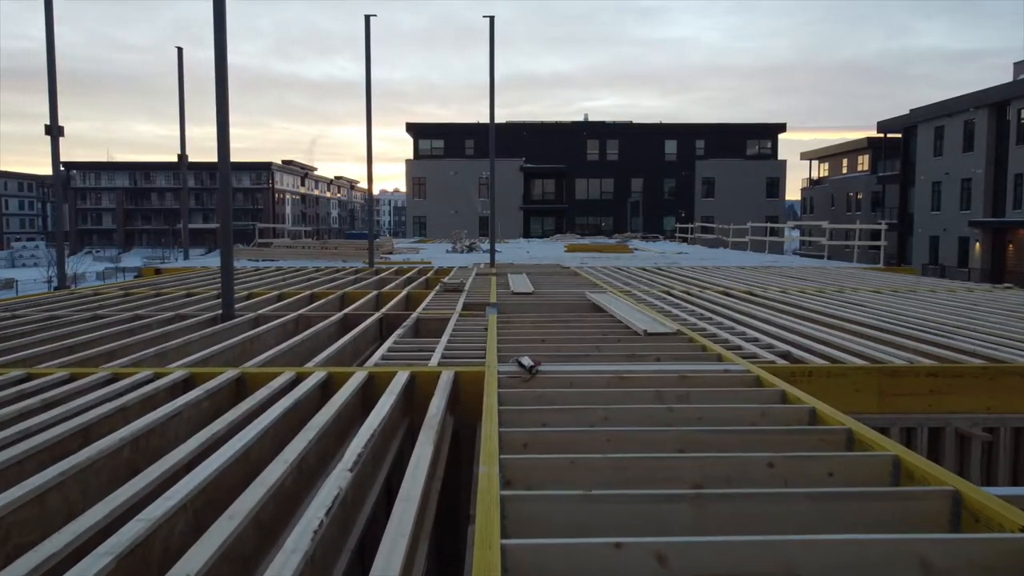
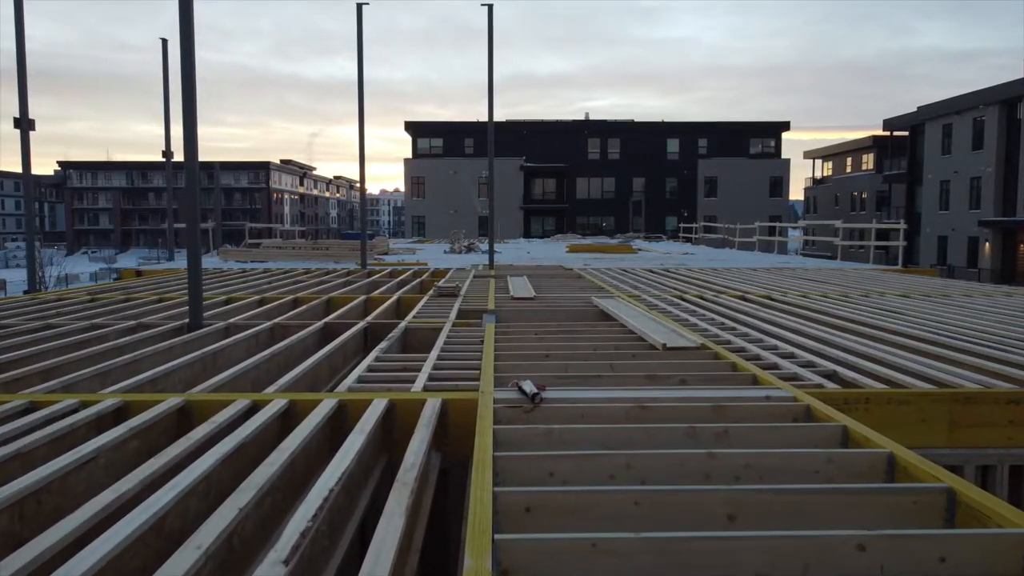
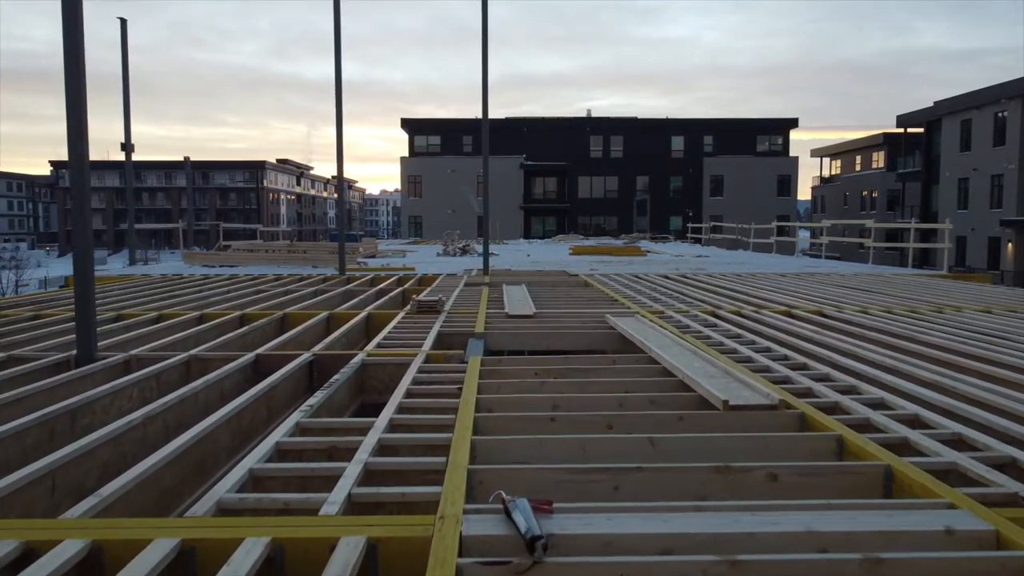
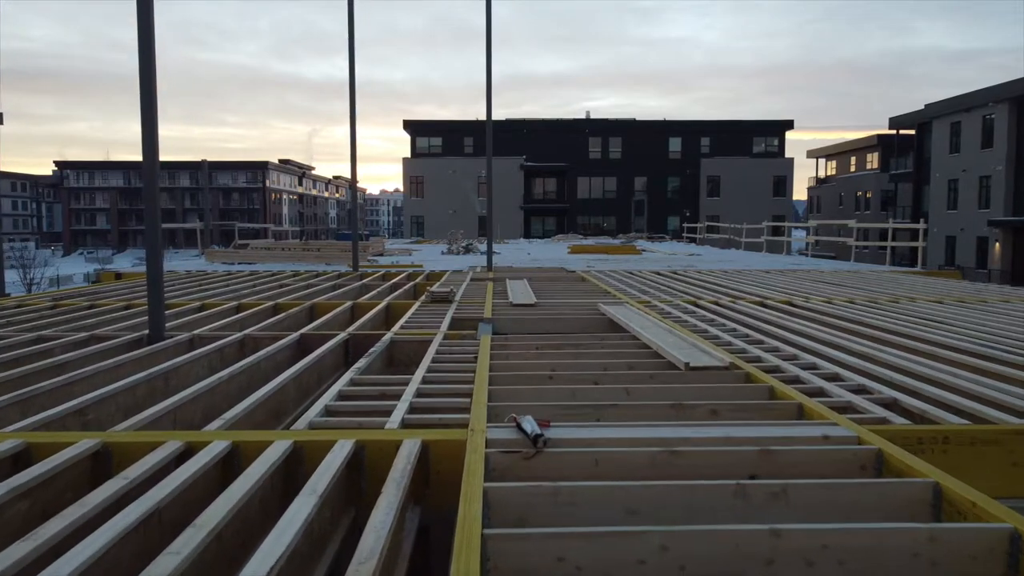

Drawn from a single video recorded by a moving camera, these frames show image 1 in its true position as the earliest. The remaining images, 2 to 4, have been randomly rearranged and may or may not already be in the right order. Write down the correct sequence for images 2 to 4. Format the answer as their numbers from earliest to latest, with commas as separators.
2, 4, 3
